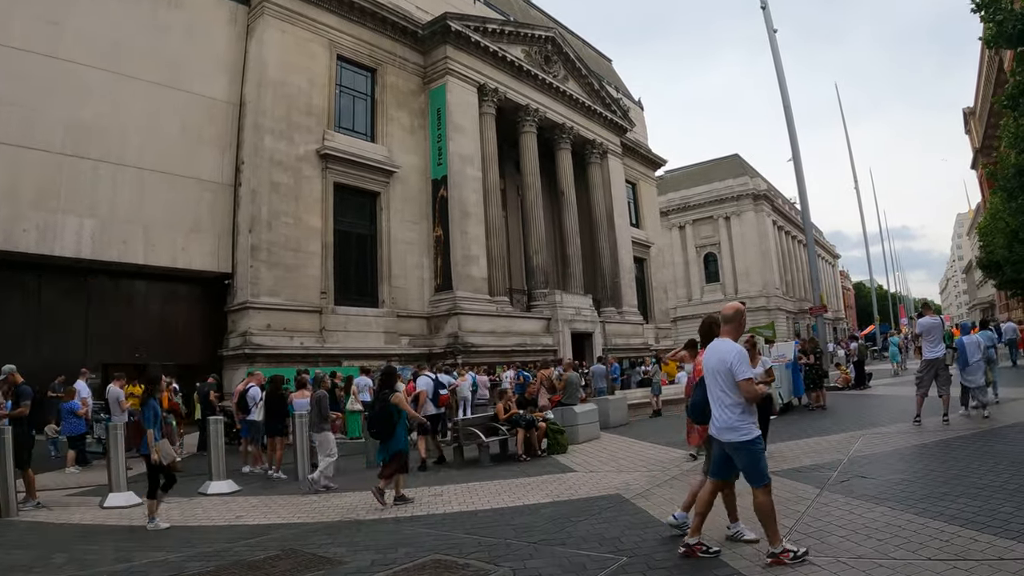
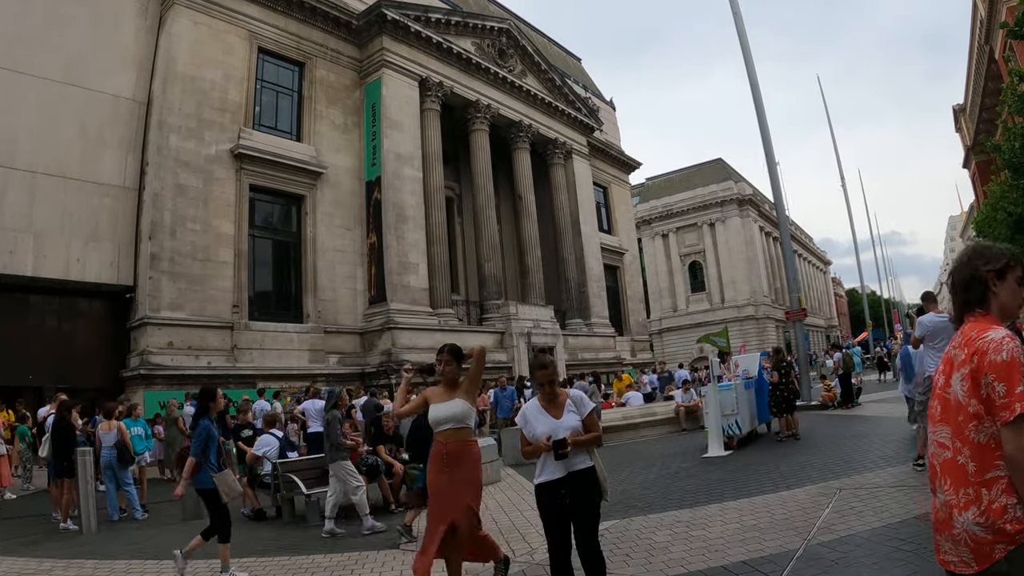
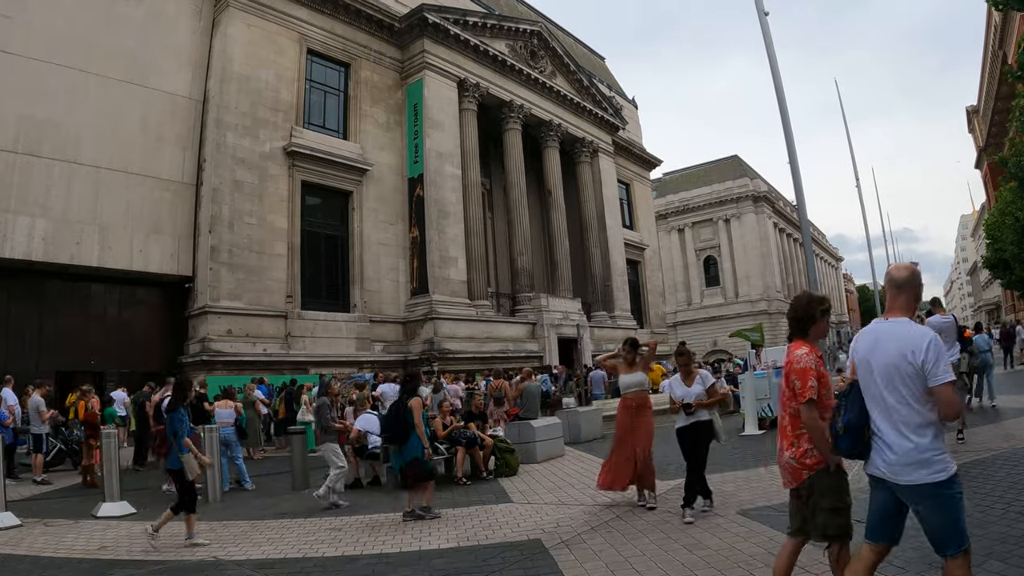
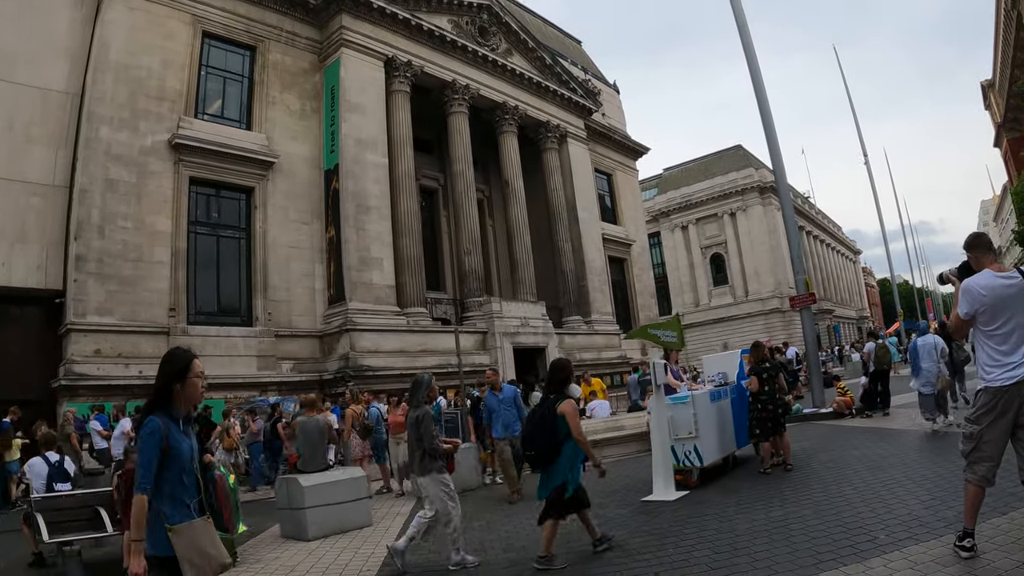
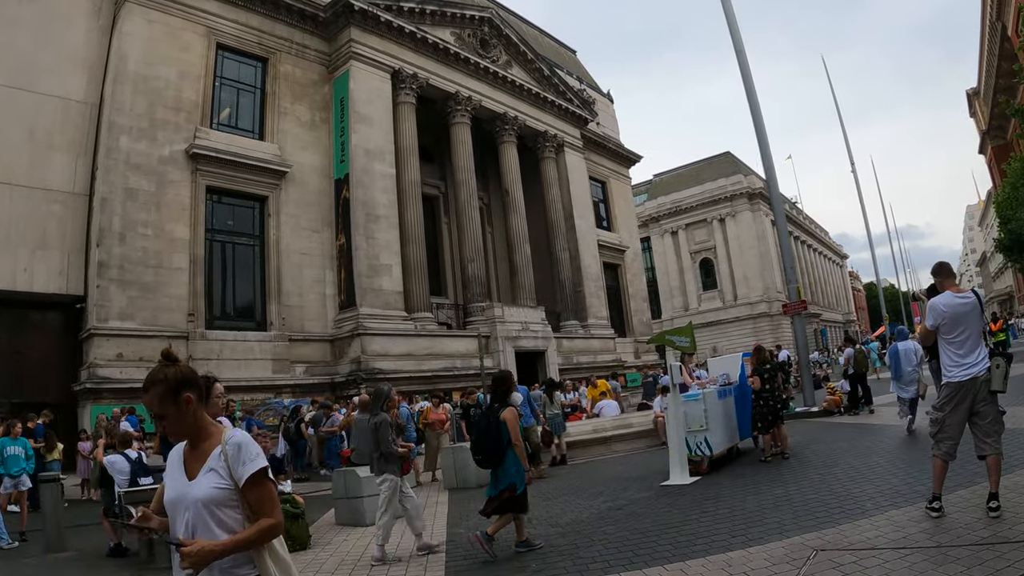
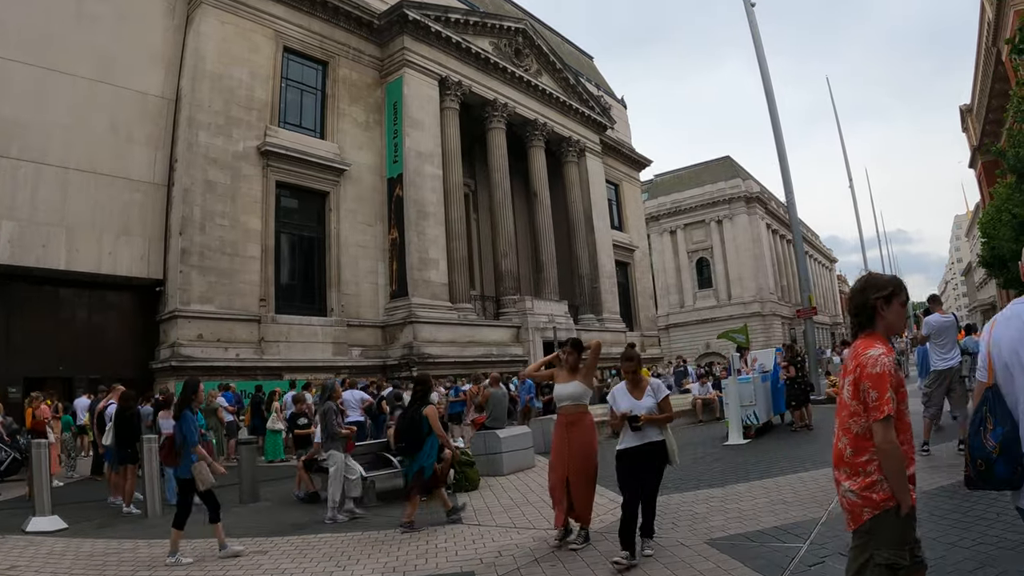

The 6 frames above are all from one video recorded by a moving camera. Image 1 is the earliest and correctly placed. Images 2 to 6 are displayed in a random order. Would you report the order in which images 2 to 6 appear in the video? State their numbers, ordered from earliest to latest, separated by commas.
3, 6, 2, 5, 4
